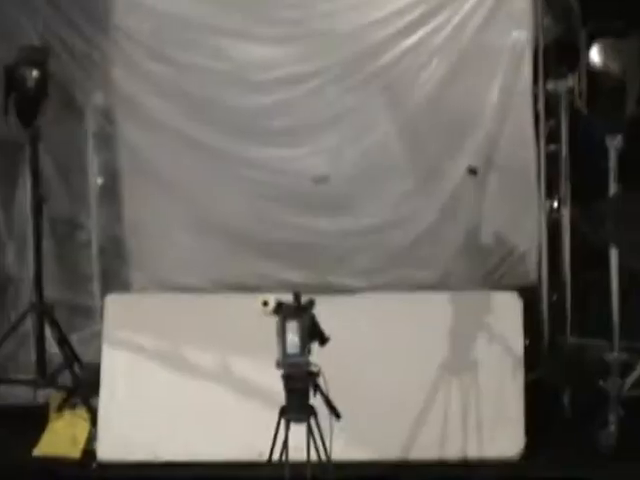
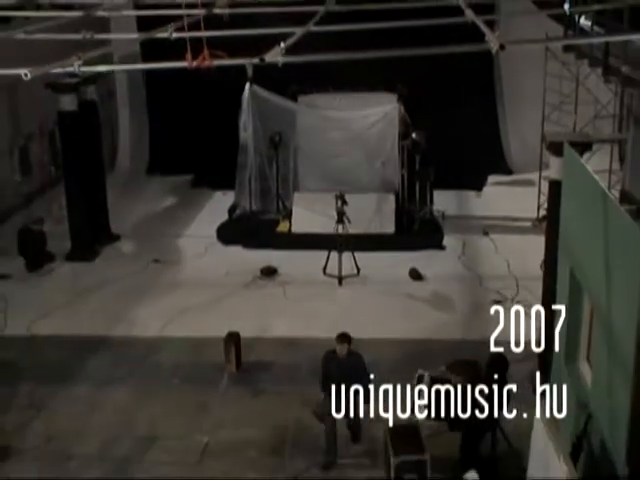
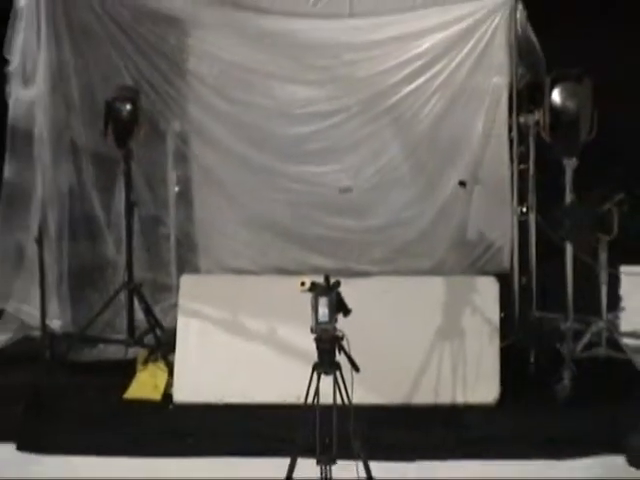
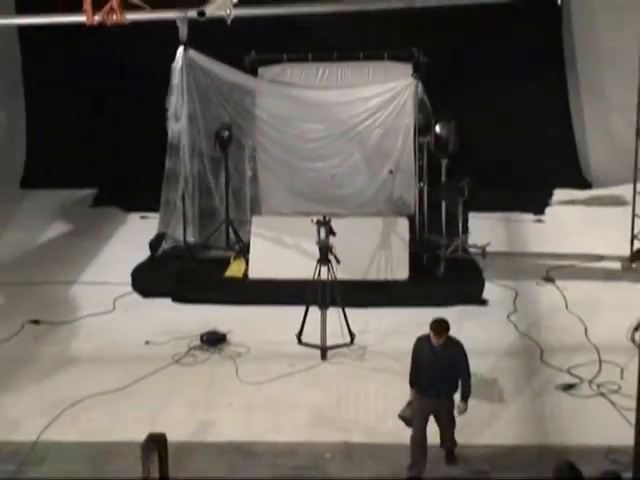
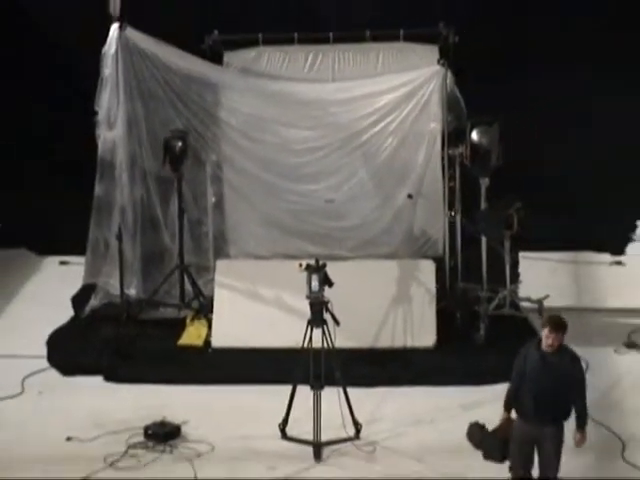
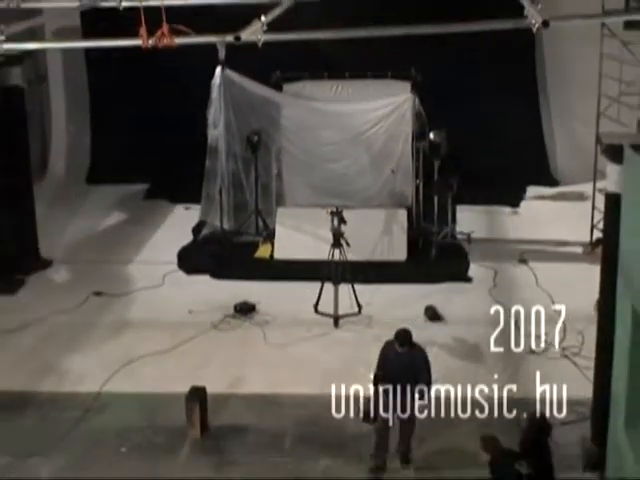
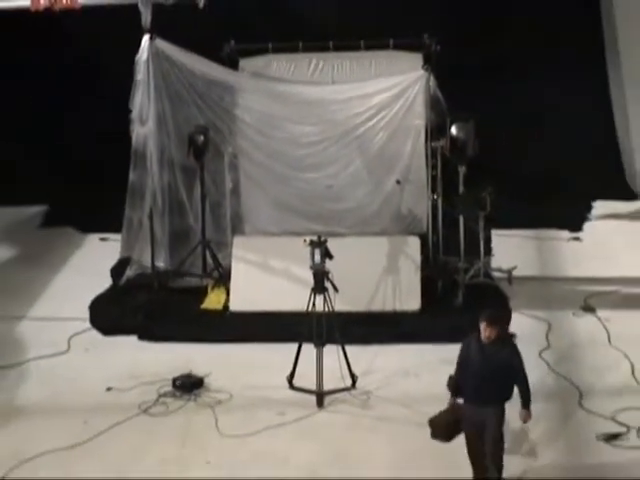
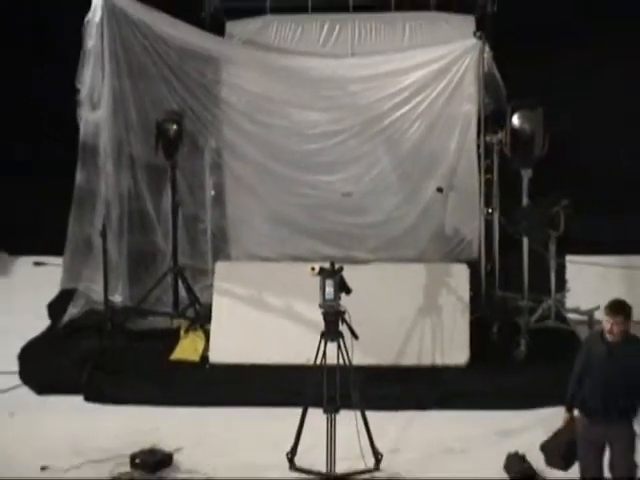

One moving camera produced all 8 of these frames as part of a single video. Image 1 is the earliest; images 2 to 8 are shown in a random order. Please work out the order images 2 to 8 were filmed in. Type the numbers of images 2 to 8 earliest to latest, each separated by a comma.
3, 8, 5, 7, 4, 6, 2
